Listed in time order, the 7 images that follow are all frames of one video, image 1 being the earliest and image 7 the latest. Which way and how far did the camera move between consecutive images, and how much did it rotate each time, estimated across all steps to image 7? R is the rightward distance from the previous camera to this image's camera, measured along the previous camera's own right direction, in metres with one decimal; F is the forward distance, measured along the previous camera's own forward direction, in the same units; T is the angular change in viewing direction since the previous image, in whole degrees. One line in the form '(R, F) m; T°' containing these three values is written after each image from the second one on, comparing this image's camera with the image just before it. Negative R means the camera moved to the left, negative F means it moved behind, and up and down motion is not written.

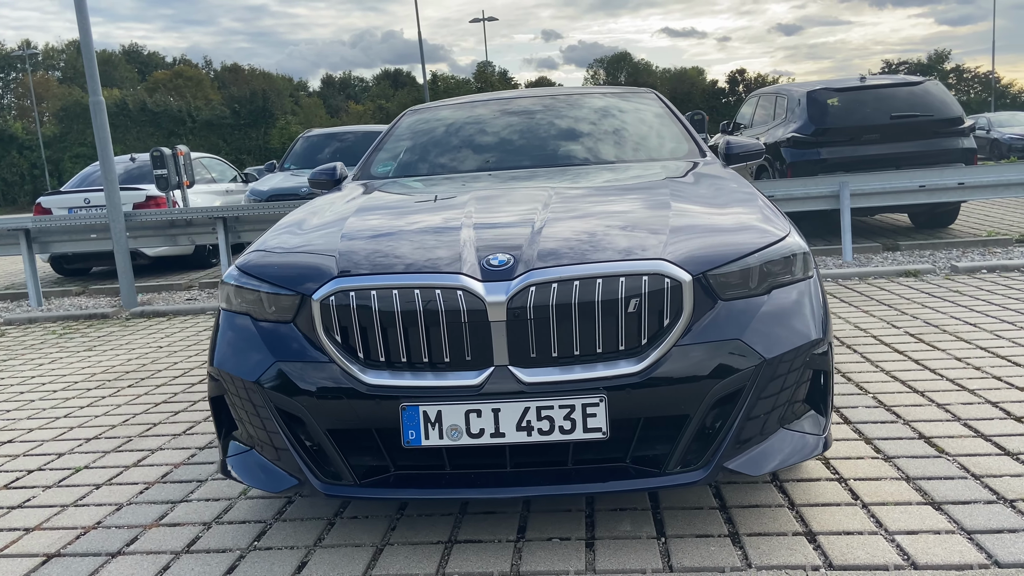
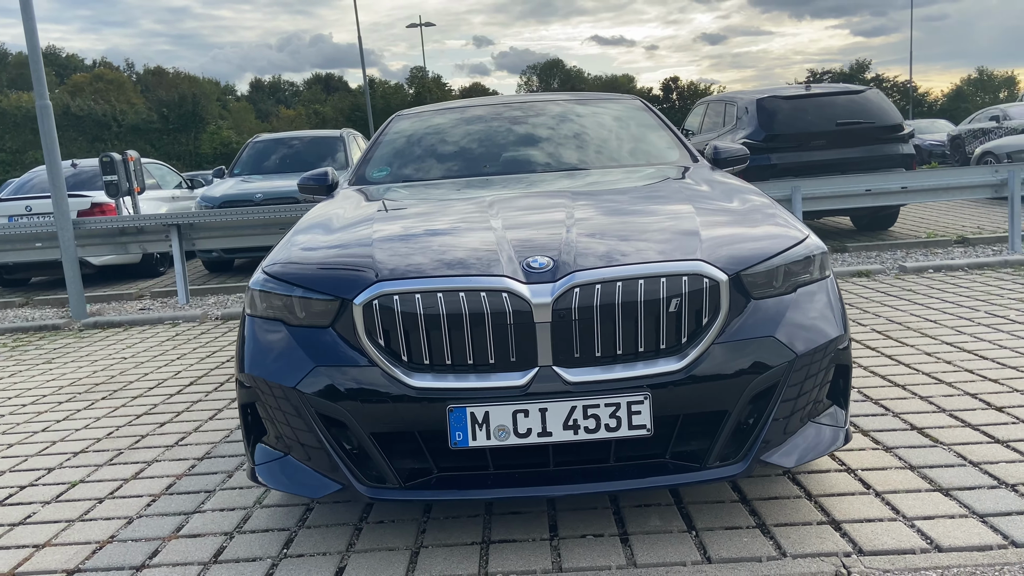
(-0.3, 0.0) m; +5°
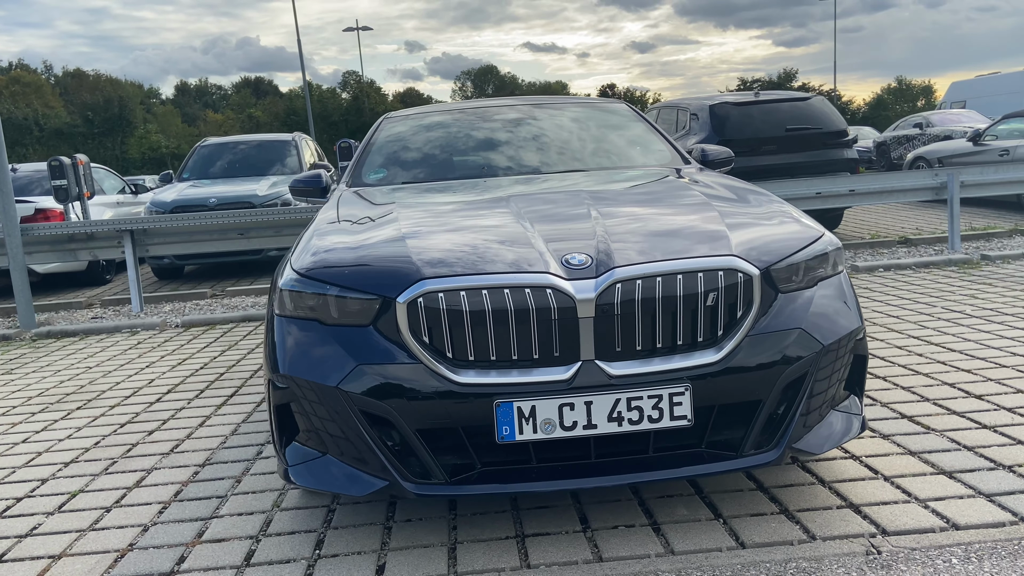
(-0.3, 0.0) m; +4°
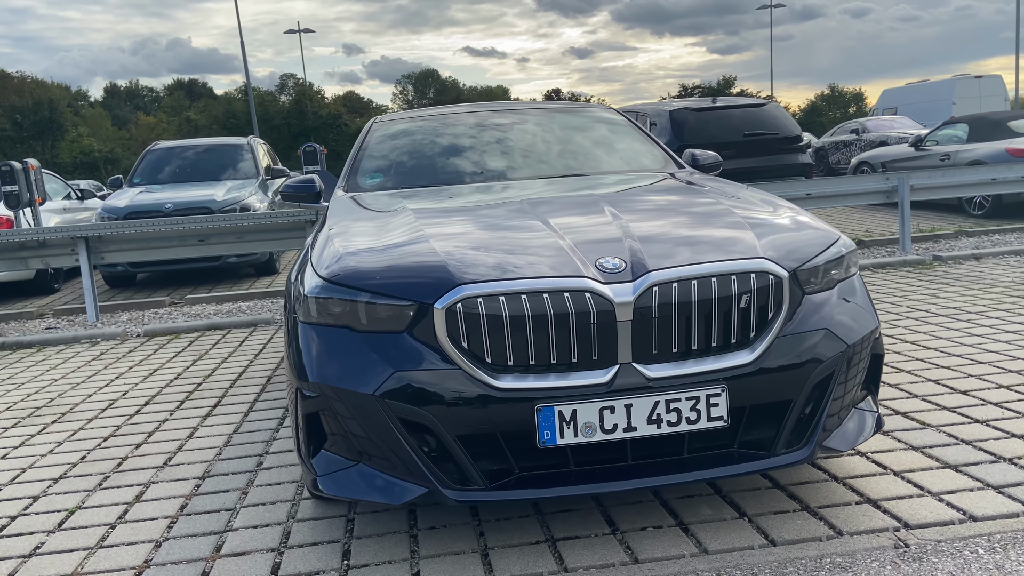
(-0.3, 0.0) m; +4°
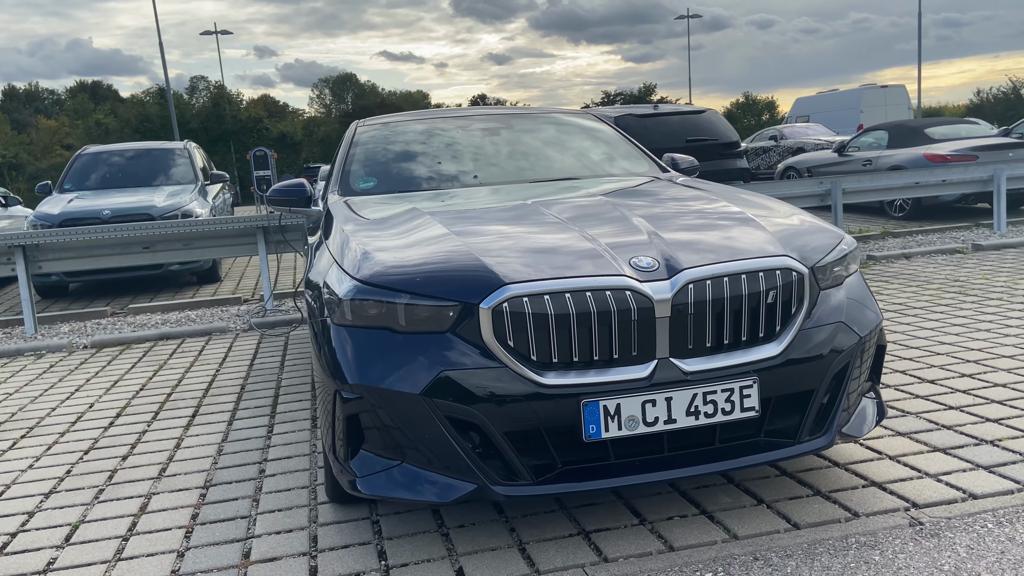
(-0.3, 0.0) m; +5°
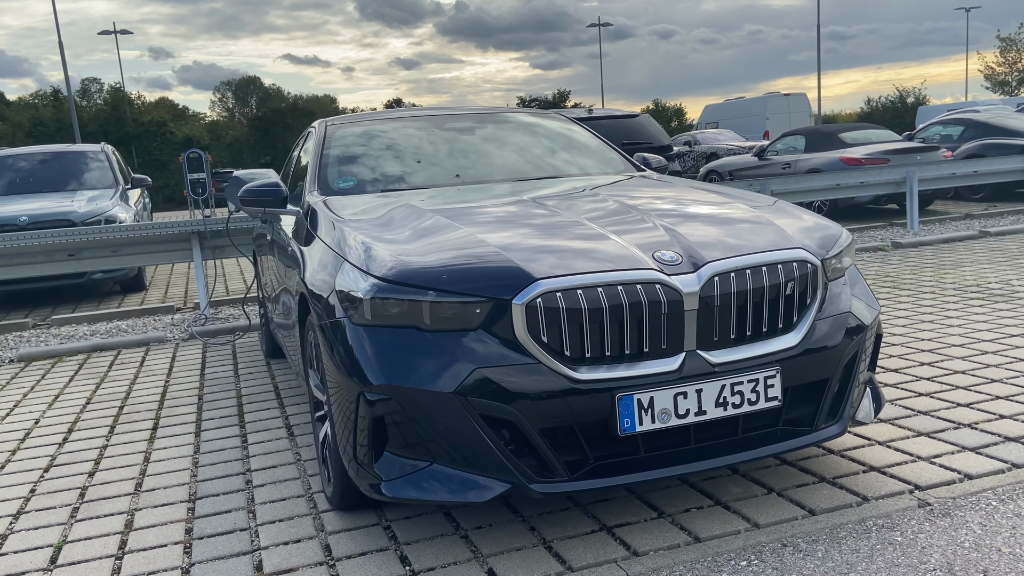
(-0.3, 0.0) m; +6°
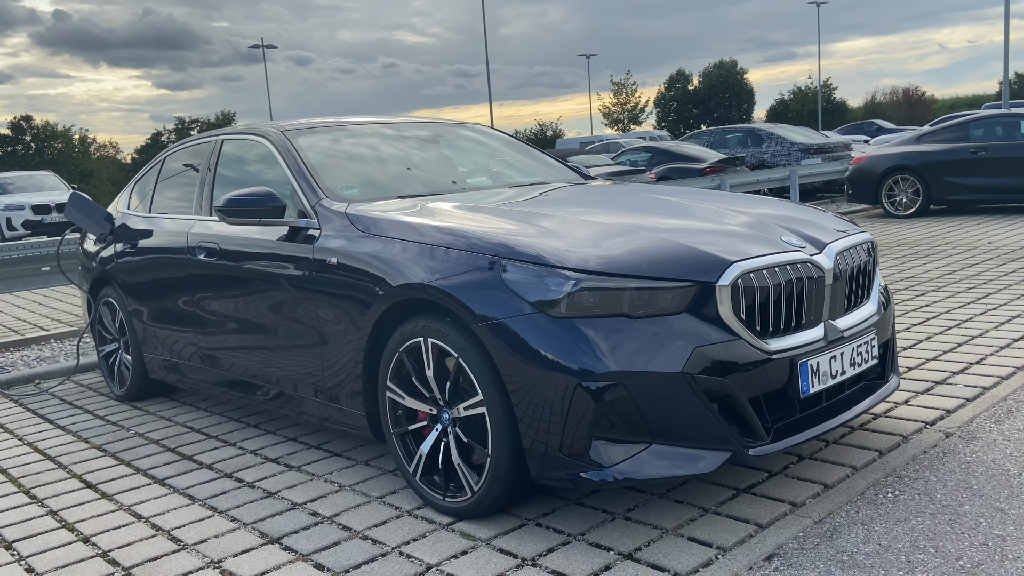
(-0.9, -0.1) m; +9°
